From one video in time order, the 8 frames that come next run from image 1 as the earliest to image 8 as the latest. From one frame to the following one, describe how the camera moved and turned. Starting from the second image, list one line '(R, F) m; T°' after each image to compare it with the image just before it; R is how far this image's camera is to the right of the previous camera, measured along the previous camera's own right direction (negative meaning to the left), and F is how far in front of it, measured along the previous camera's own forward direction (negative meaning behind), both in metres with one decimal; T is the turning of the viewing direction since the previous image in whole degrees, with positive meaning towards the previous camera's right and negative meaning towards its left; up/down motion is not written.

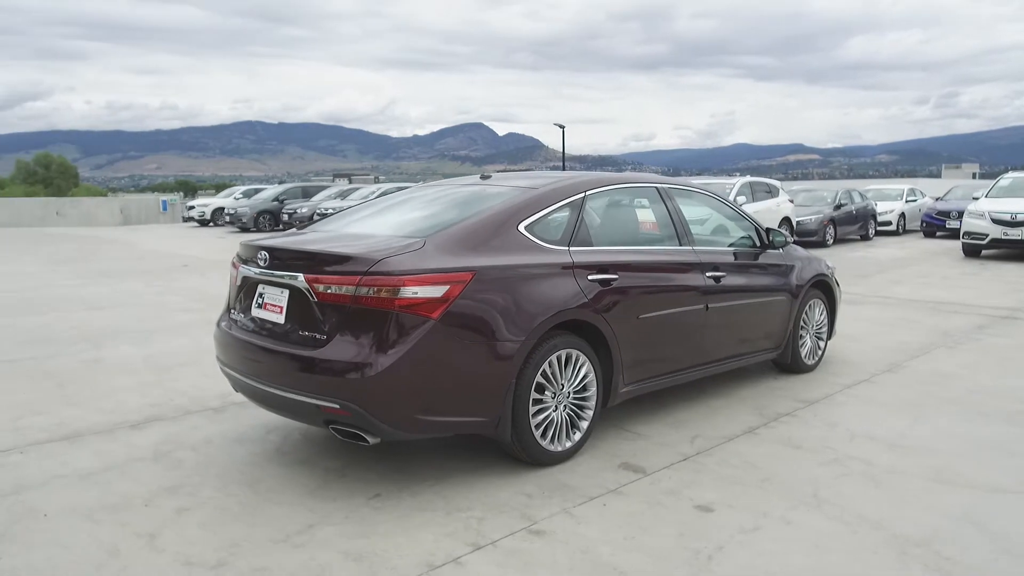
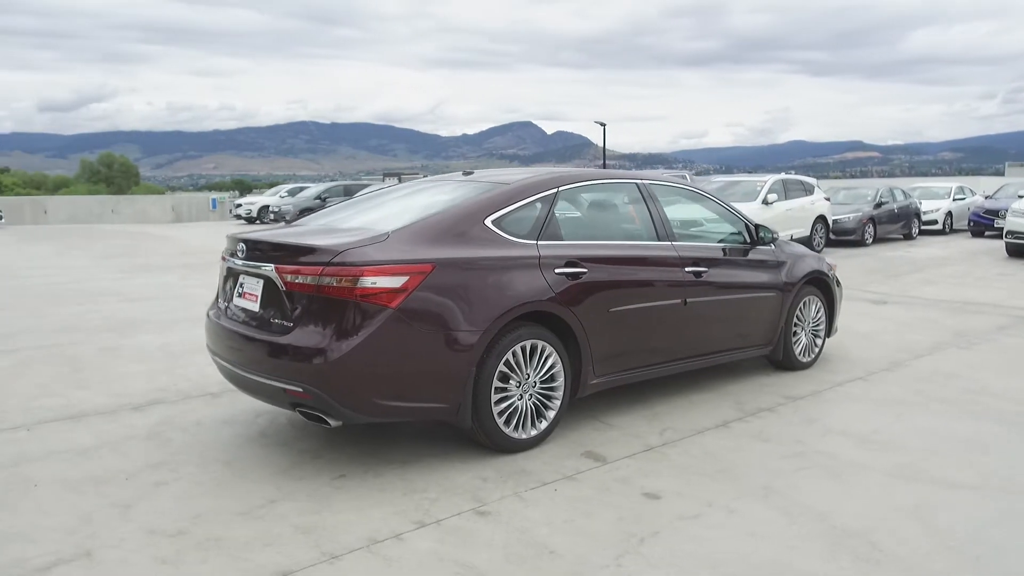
(+0.5, -0.1) m; -4°
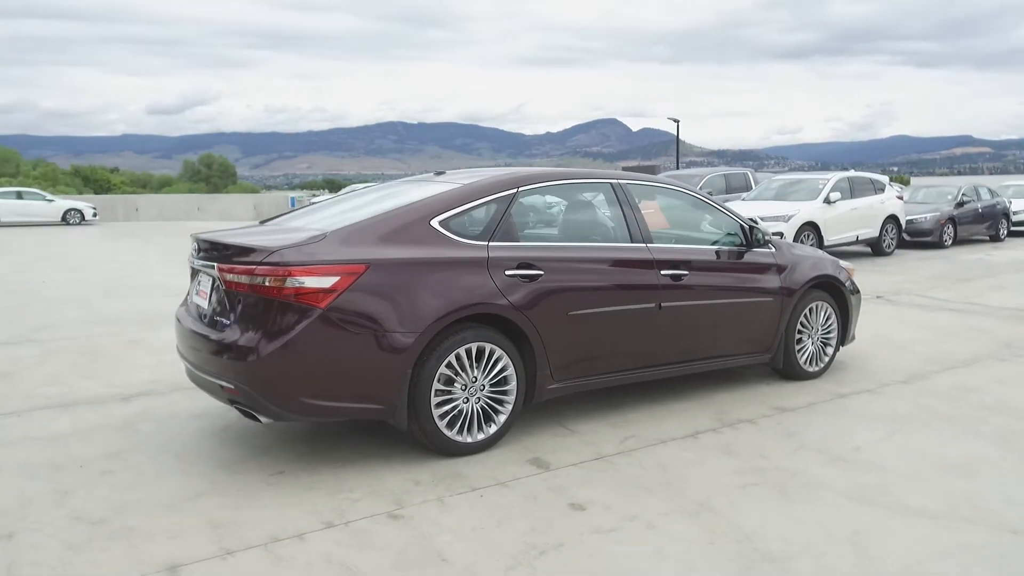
(+0.8, +0.1) m; -6°
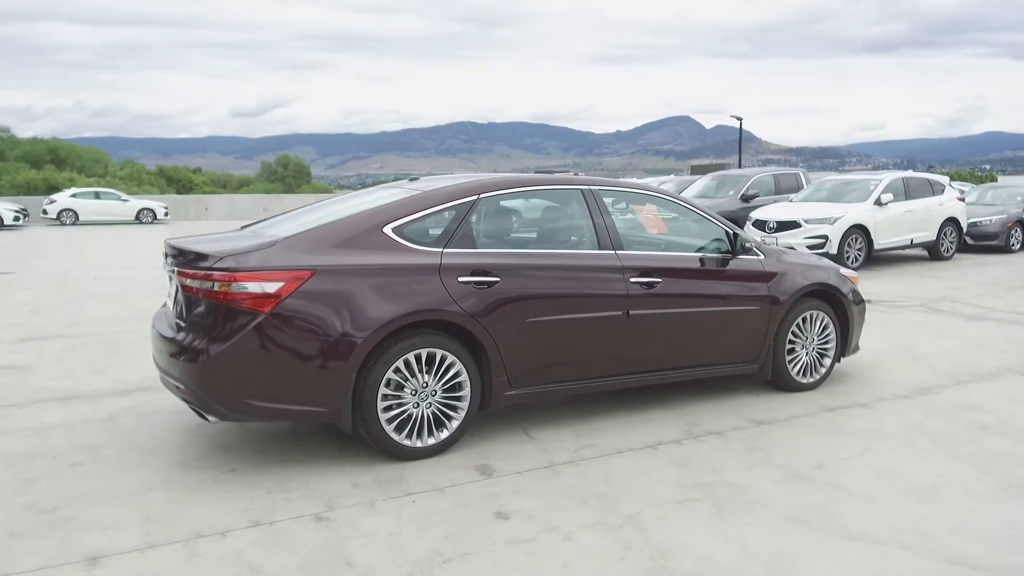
(+0.7, 0.0) m; -5°
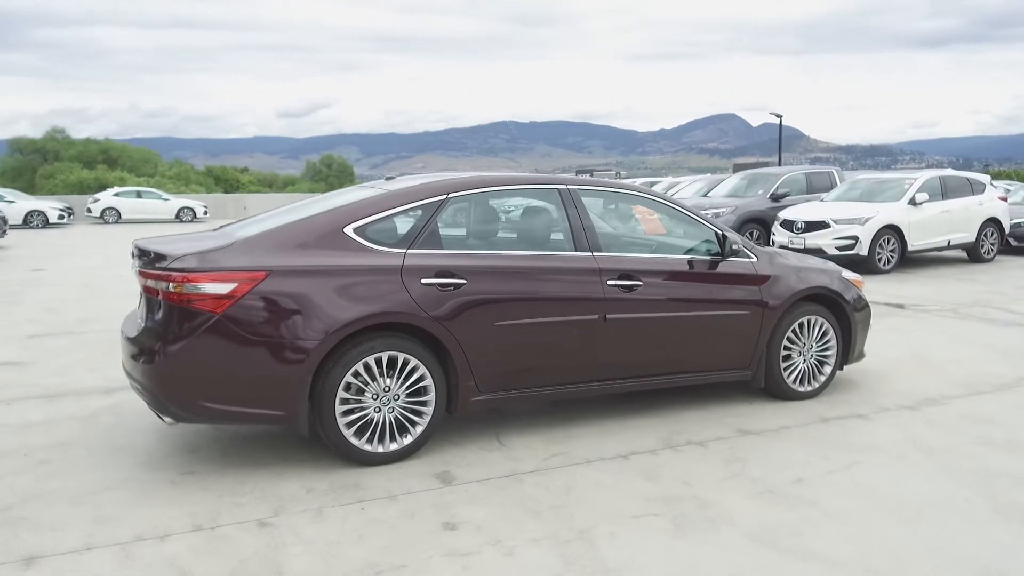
(+0.5, +0.1) m; -3°
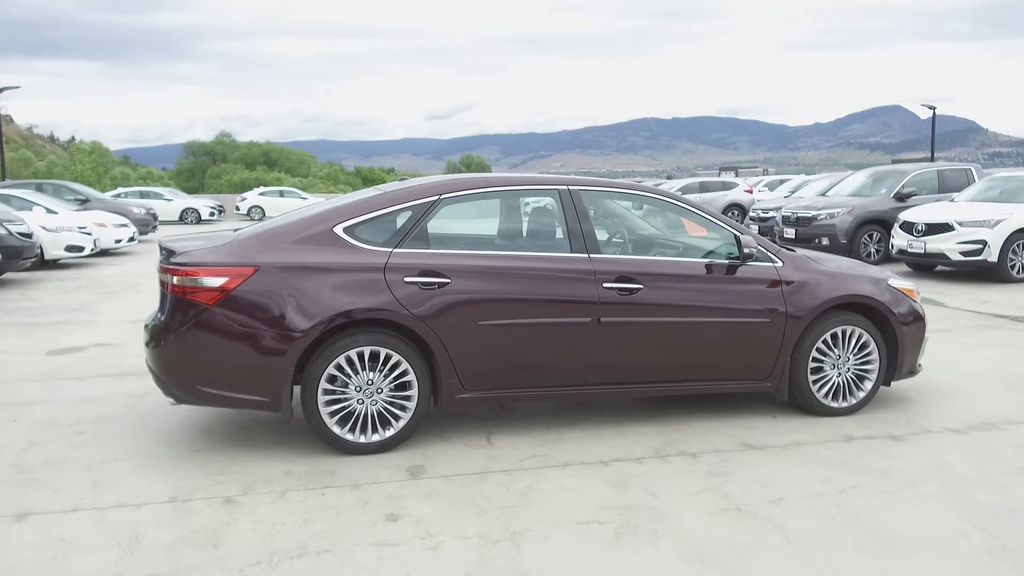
(+0.9, +0.1) m; -11°
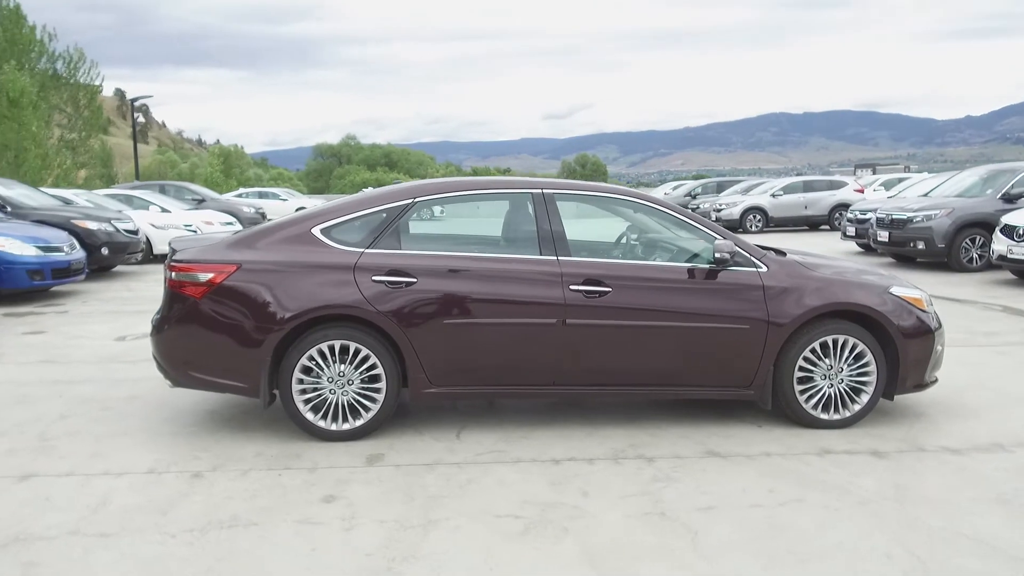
(+1.0, -0.1) m; -9°
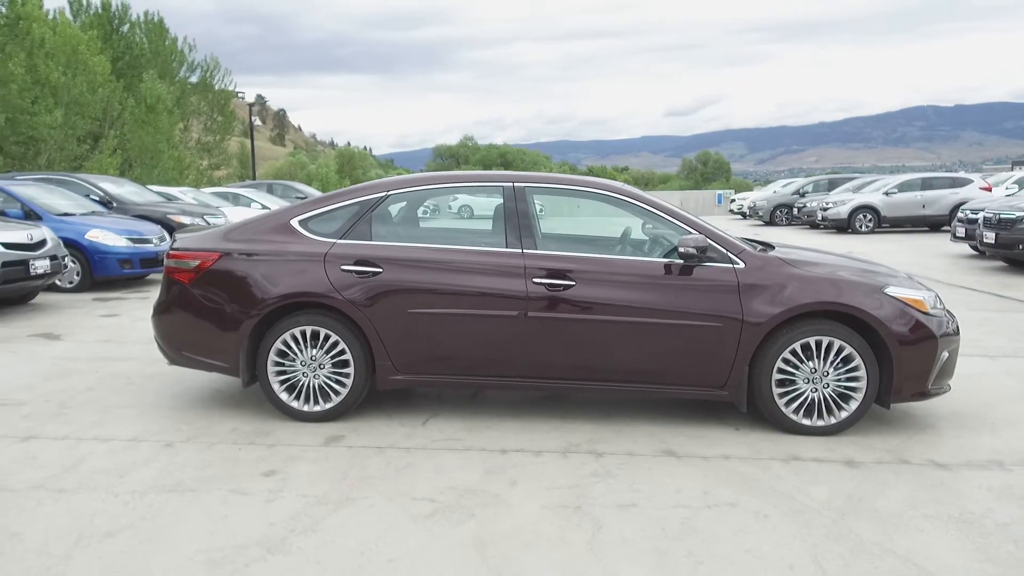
(+1.0, 0.0) m; -9°
